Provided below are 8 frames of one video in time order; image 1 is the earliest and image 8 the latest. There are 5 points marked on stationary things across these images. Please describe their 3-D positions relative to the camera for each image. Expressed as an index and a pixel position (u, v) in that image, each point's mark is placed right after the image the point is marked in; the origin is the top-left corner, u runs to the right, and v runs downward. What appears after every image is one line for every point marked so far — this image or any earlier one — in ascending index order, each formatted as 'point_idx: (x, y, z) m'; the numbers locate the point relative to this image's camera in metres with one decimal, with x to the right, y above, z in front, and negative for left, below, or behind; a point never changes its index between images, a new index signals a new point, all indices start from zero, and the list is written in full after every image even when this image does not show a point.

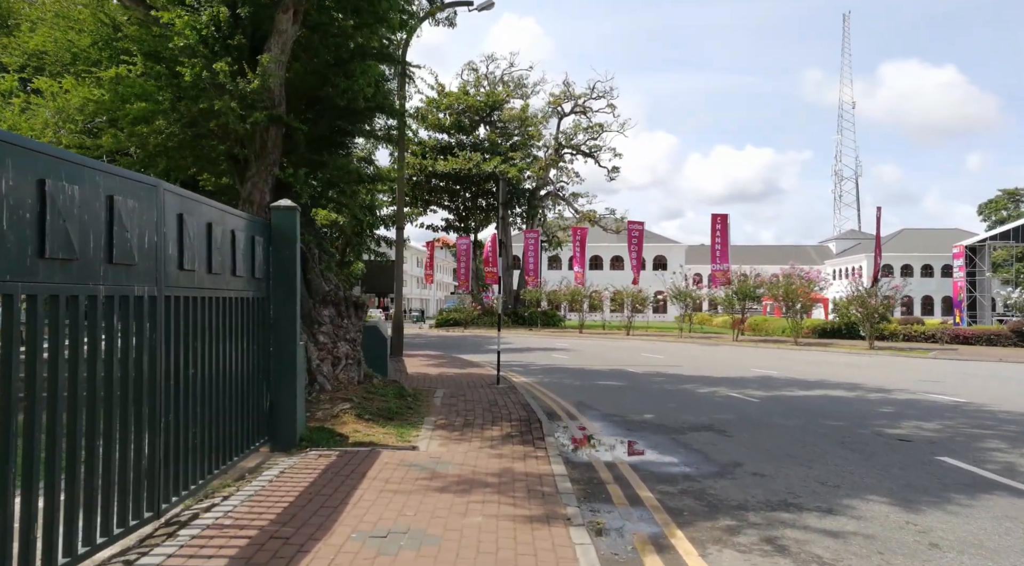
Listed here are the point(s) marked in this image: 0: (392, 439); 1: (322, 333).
0: (-1.3, -1.8, +8.4) m
1: (-2.8, -0.7, +10.8) m
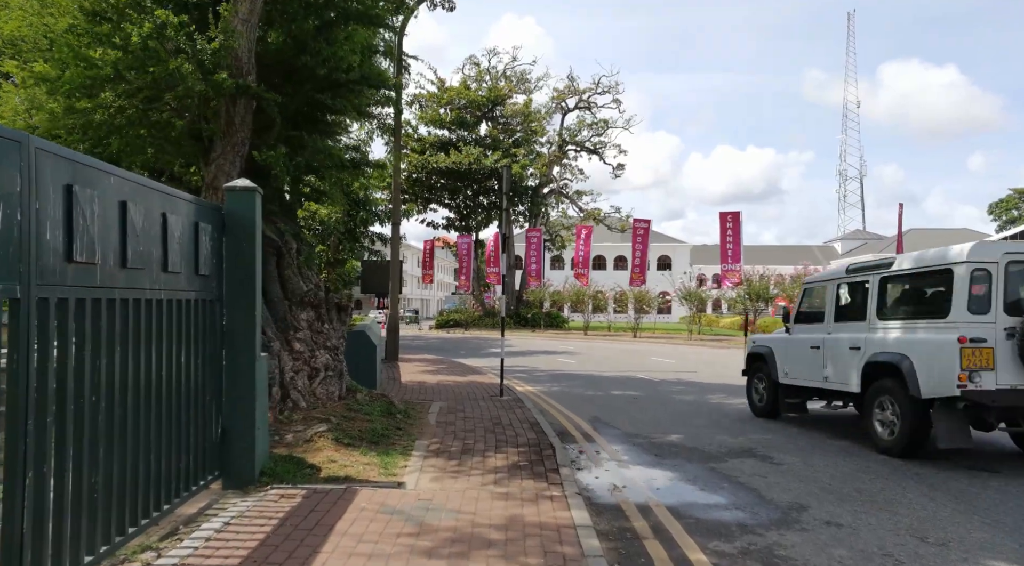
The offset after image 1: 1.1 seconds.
0: (-1.3, -1.7, +6.9) m
1: (-2.7, -0.7, +9.3) m
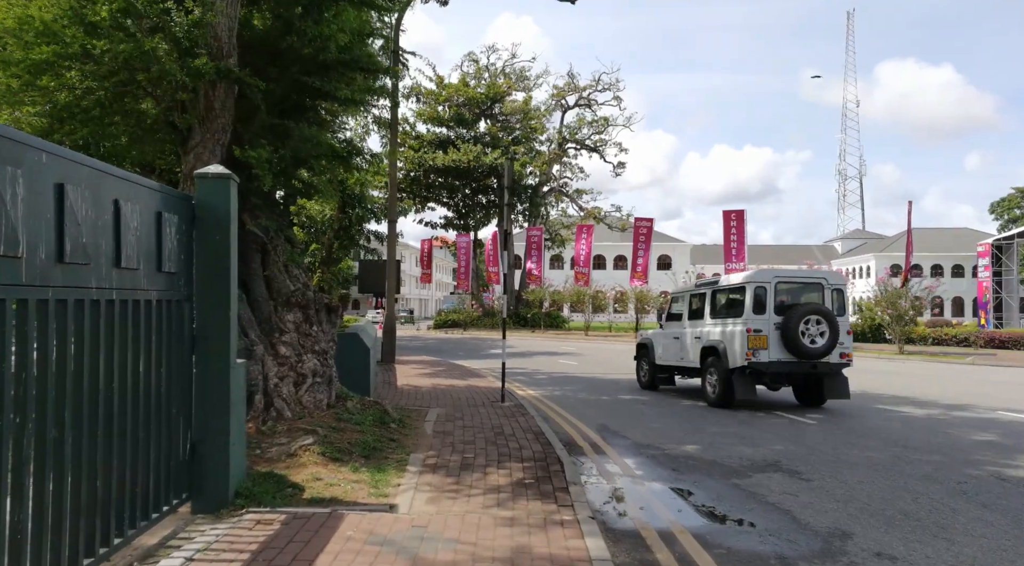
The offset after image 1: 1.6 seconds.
0: (-1.2, -1.7, +6.2) m
1: (-2.6, -0.7, +8.6) m
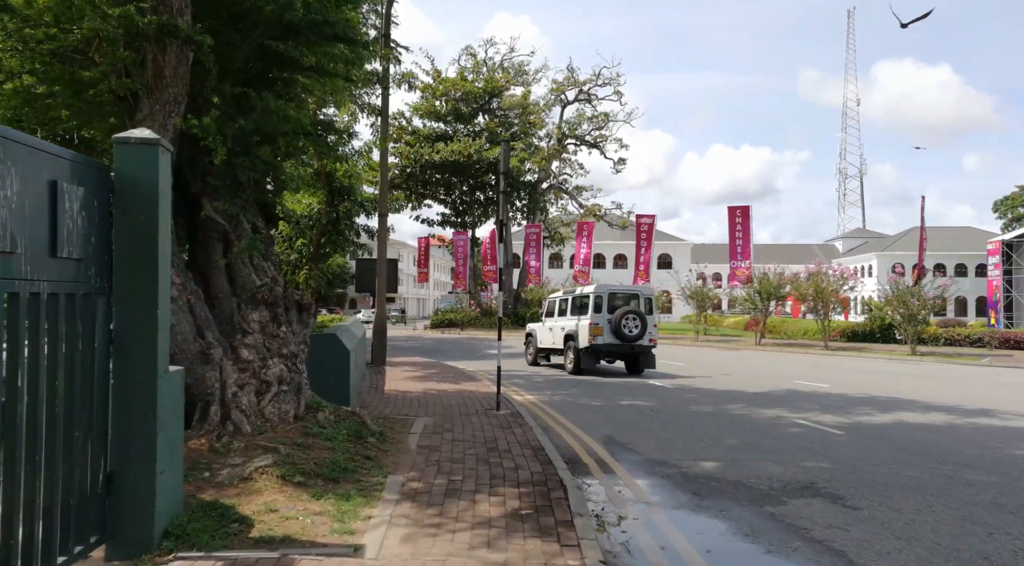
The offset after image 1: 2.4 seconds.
0: (-1.3, -1.7, +5.1) m
1: (-2.7, -0.6, +7.5) m
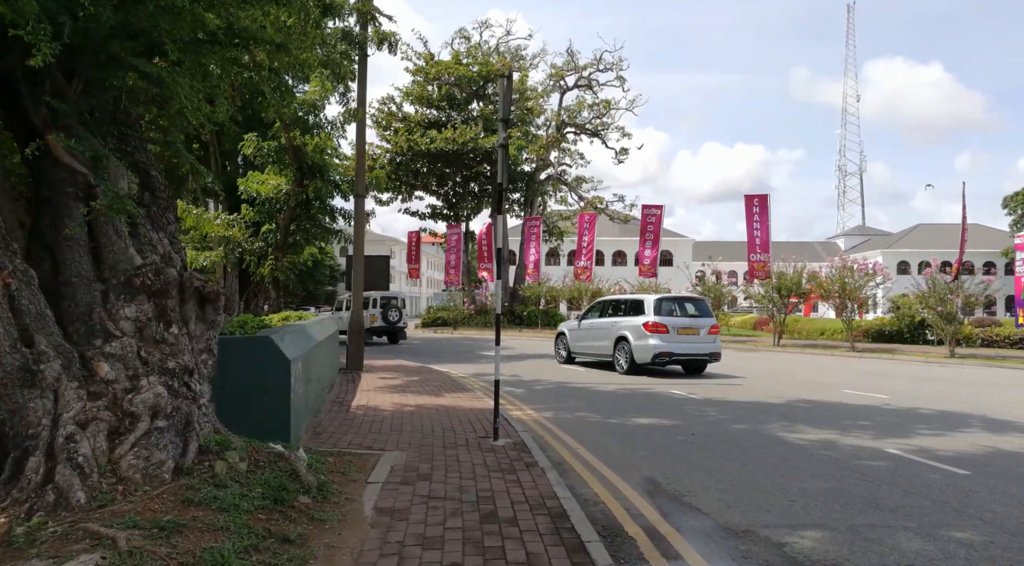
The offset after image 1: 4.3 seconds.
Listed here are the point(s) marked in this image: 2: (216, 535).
0: (-1.2, -1.5, +2.4) m
1: (-2.7, -0.5, +4.8) m
2: (-1.6, -1.4, +4.2) m
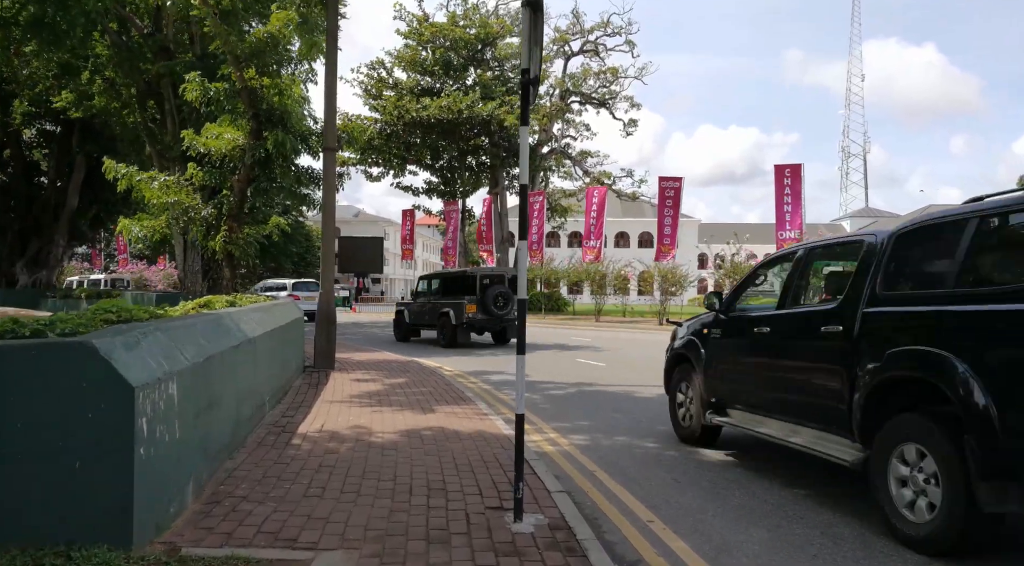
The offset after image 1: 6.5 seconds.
0: (-1.0, -1.4, -1.0) m
1: (-2.4, -0.3, +1.4) m
2: (-1.4, -1.2, +0.8) m
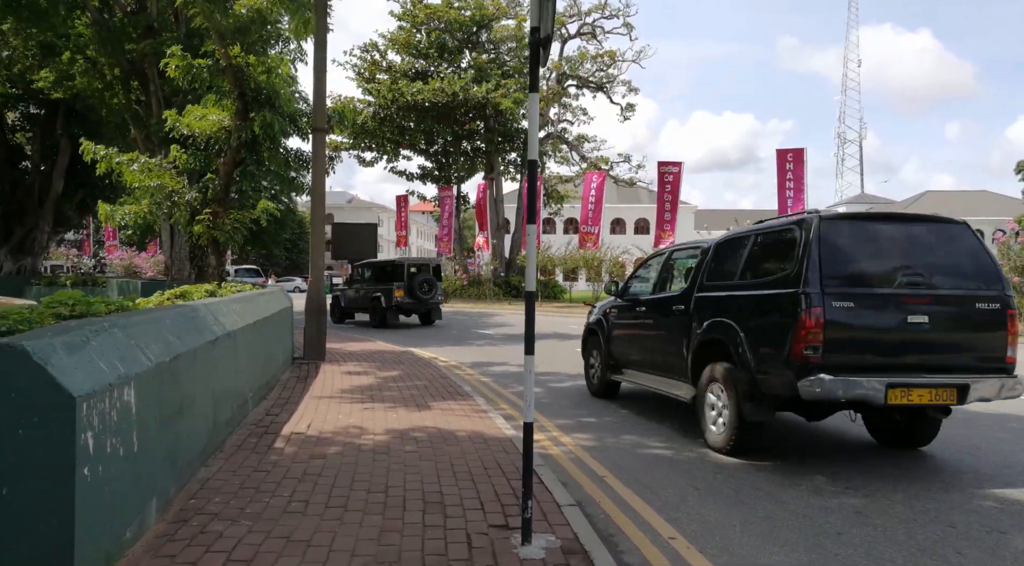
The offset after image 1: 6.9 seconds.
0: (-0.9, -1.5, -1.5) m
1: (-2.4, -0.3, +0.8) m
2: (-1.3, -1.2, +0.2) m
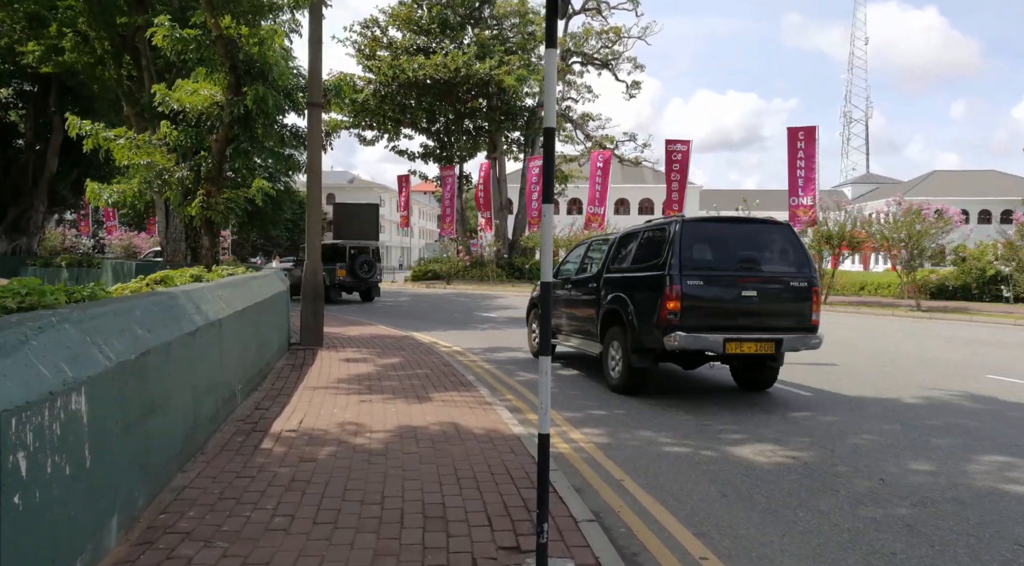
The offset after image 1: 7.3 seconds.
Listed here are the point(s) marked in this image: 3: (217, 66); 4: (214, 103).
0: (-0.9, -1.6, -2.1) m
1: (-2.3, -0.4, +0.3) m
2: (-1.3, -1.3, -0.3) m
3: (-5.3, +3.9, +13.3) m
4: (-5.5, +3.3, +13.7) m
